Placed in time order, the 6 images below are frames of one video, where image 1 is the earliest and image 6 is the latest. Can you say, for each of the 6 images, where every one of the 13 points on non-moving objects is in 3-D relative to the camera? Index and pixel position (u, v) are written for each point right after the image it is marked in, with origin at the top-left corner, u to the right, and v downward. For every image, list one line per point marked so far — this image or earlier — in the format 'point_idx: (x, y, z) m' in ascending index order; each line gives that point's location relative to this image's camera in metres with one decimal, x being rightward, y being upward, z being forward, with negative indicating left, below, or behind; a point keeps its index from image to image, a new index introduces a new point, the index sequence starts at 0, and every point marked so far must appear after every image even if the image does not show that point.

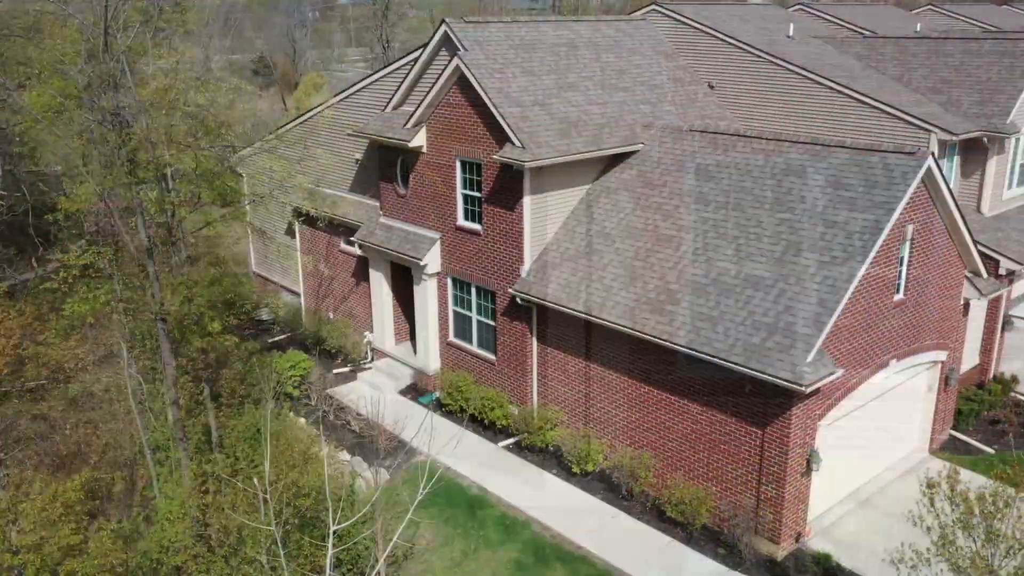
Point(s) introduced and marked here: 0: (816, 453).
0: (+5.2, -2.8, +13.5) m
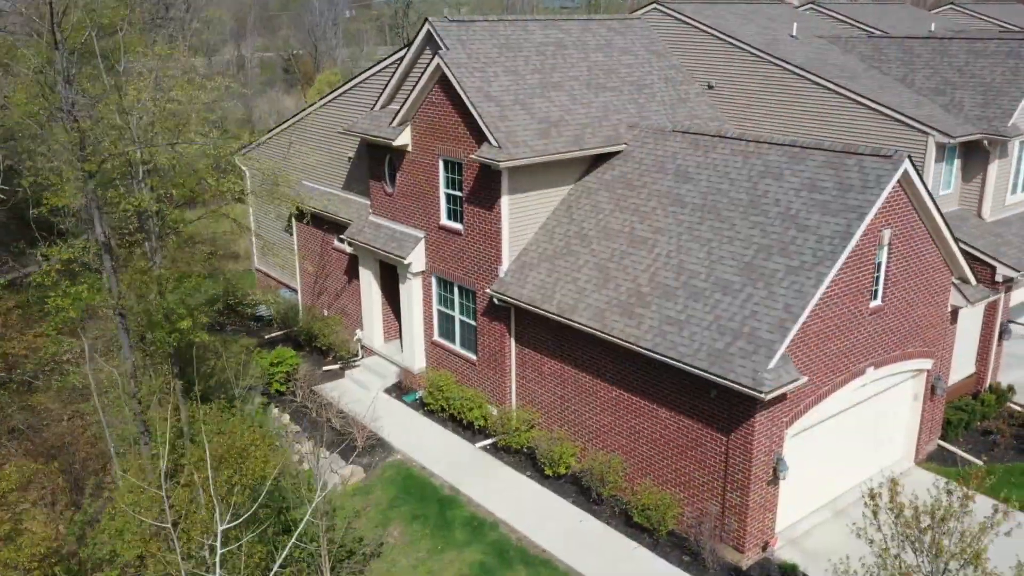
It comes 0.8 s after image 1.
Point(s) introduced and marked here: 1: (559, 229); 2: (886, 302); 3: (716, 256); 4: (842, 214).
0: (+4.5, -2.9, +13.2) m
1: (+1.0, +1.3, +16.9) m
2: (+6.8, -0.2, +14.3) m
3: (+3.6, +0.5, +14.0) m
4: (+5.4, +1.2, +13.0) m
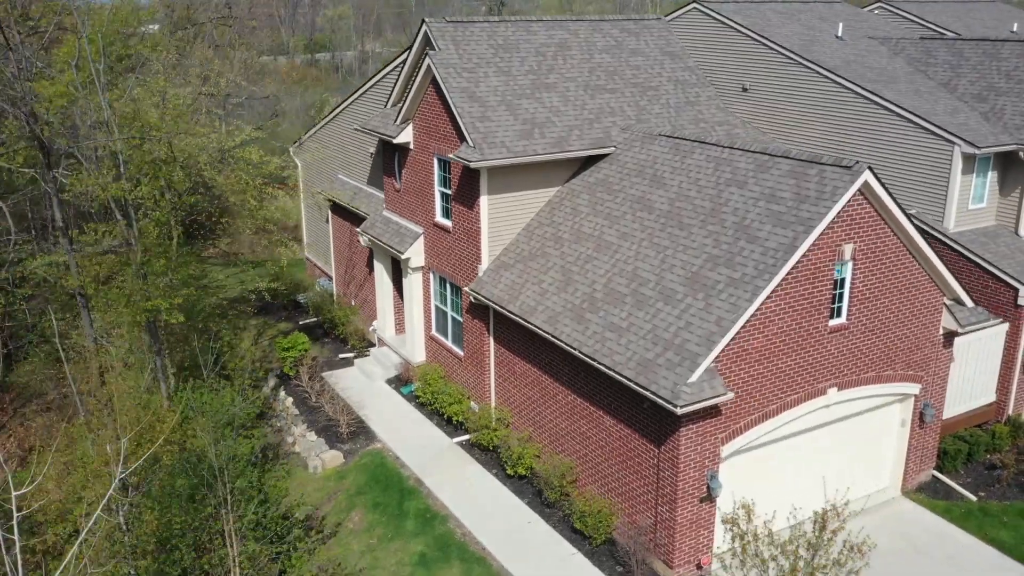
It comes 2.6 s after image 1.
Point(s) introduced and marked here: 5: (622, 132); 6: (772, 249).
0: (+3.3, -3.1, +12.8) m
1: (+0.6, +1.2, +16.9) m
2: (+5.8, -0.5, +13.5) m
3: (+2.7, +0.4, +13.7) m
4: (+4.4, +1.0, +12.5) m
5: (+2.4, +3.5, +17.6) m
6: (+4.1, +0.6, +12.4) m
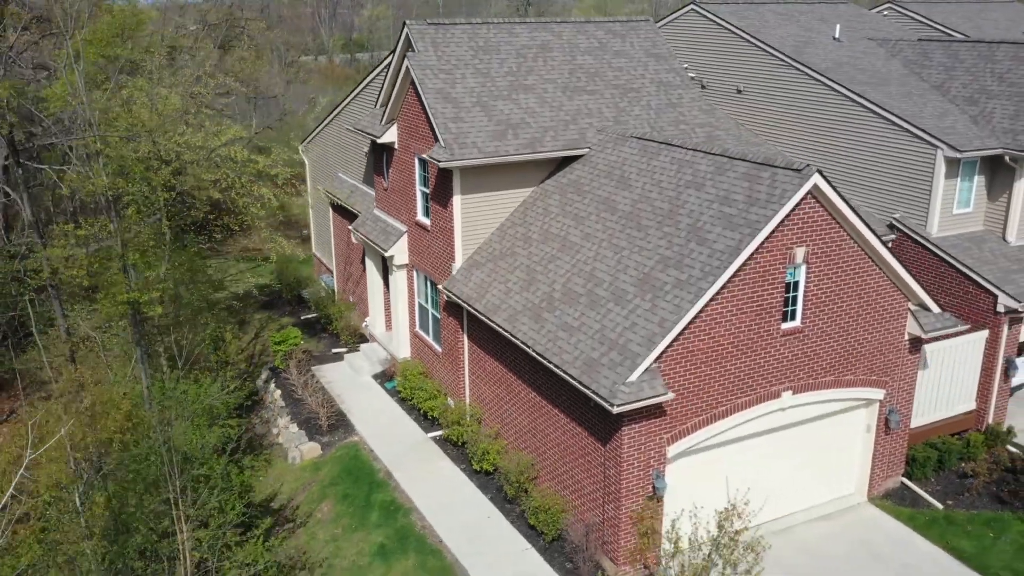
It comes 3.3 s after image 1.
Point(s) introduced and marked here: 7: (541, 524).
0: (+2.5, -3.1, +12.9) m
1: (0.0, +1.3, +17.1) m
2: (+5.0, -0.6, +13.5) m
3: (+1.9, +0.4, +13.8) m
4: (+3.6, +0.9, +12.5) m
5: (+1.9, +3.5, +17.7) m
6: (+3.3, +0.6, +12.5) m
7: (+0.5, -4.3, +14.2) m
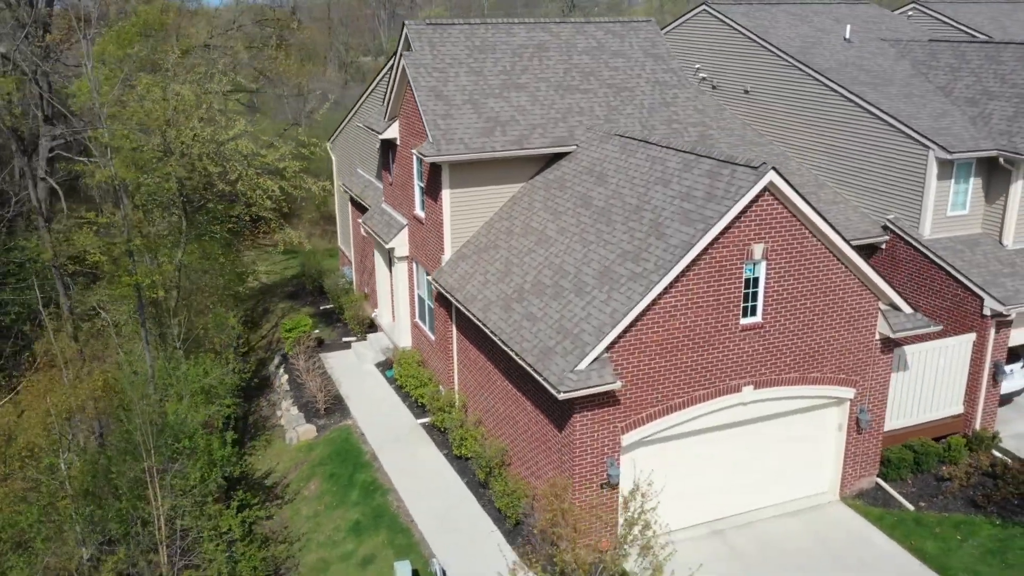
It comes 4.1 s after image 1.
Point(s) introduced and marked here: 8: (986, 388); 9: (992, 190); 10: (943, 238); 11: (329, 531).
0: (+1.8, -3.0, +13.2) m
1: (-0.3, +1.4, +17.6) m
2: (+4.4, -0.5, +13.7) m
3: (+1.4, +0.5, +14.2) m
4: (+3.0, +1.0, +12.8) m
5: (+1.7, +3.6, +18.1) m
6: (+2.6, +0.7, +12.8) m
7: (-0.1, -4.1, +14.6) m
8: (+10.2, -2.1, +17.0) m
9: (+11.1, +2.3, +18.2) m
10: (+9.9, +1.1, +18.0) m
11: (-3.6, -4.8, +15.5) m
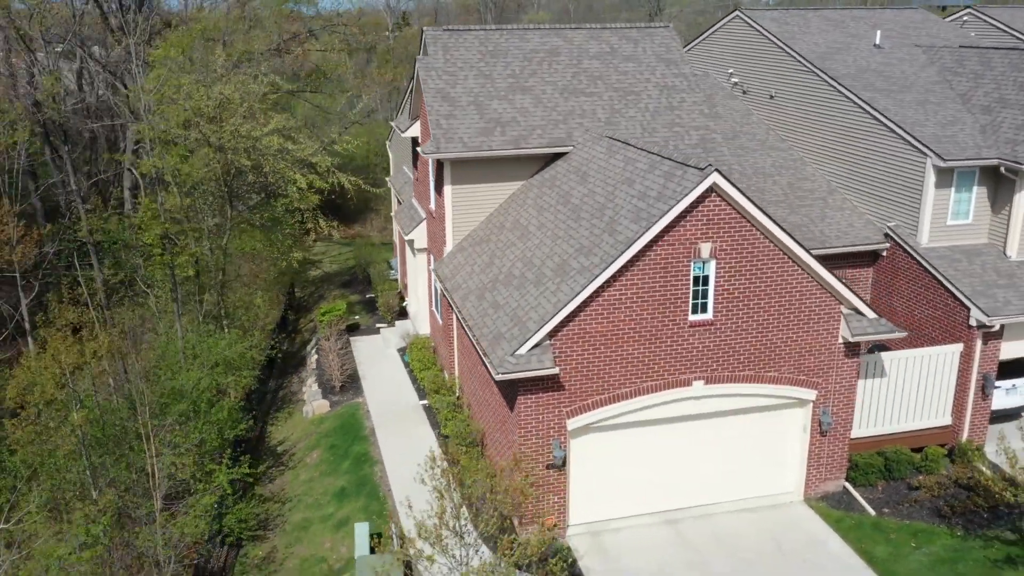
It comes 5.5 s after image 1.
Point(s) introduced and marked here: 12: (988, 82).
0: (+0.9, -2.8, +14.0) m
1: (-0.4, +1.6, +18.7) m
2: (+3.7, -0.5, +14.1) m
3: (+0.8, +0.7, +15.0) m
4: (+2.2, +1.1, +13.5) m
5: (+1.7, +3.7, +18.9) m
6: (+1.8, +0.8, +13.5) m
7: (-0.8, -3.9, +15.7) m
8: (+9.8, -2.4, +16.7) m
9: (+11.0, +2.0, +17.8) m
10: (+9.7, +0.9, +17.8) m
11: (-4.2, -4.4, +17.0) m
12: (+11.9, +5.2, +19.7) m
